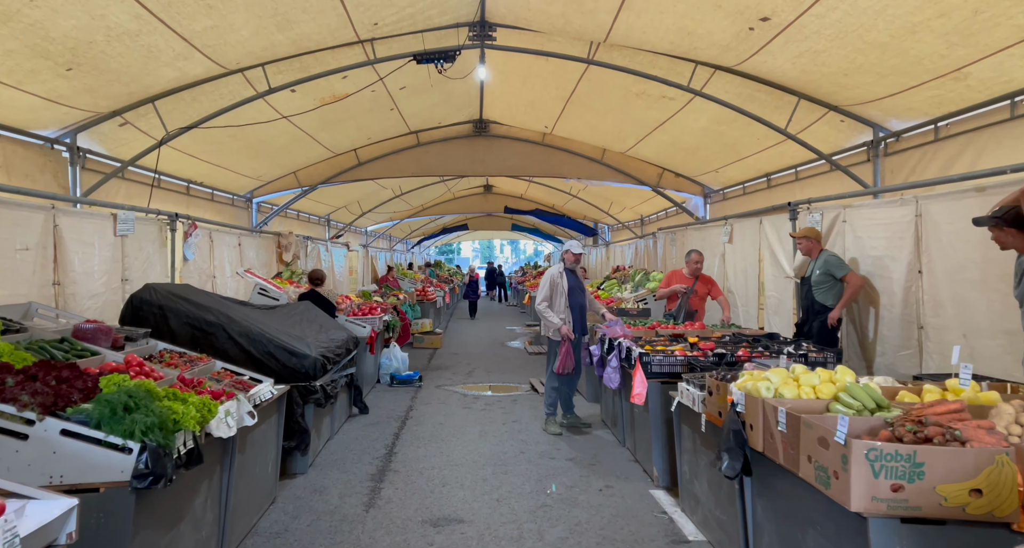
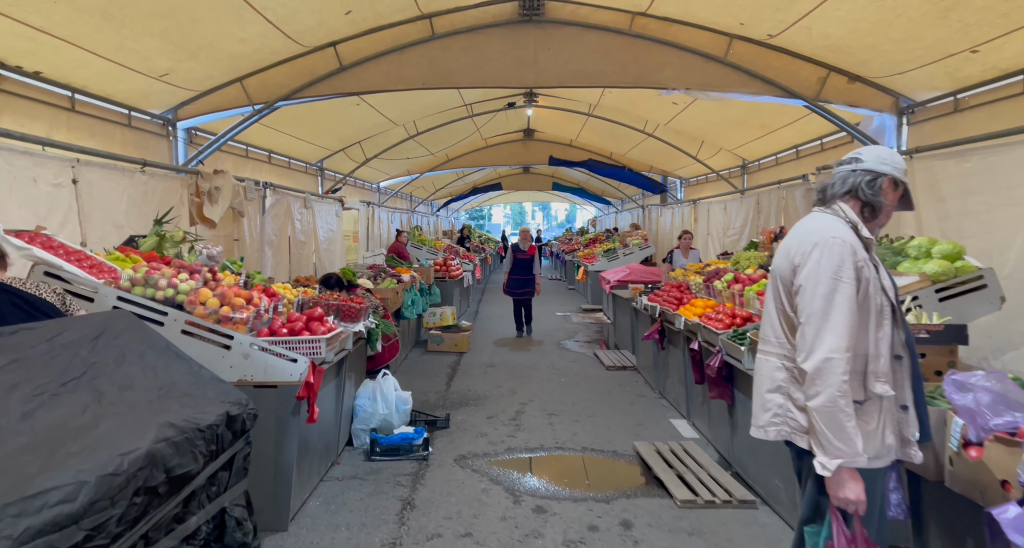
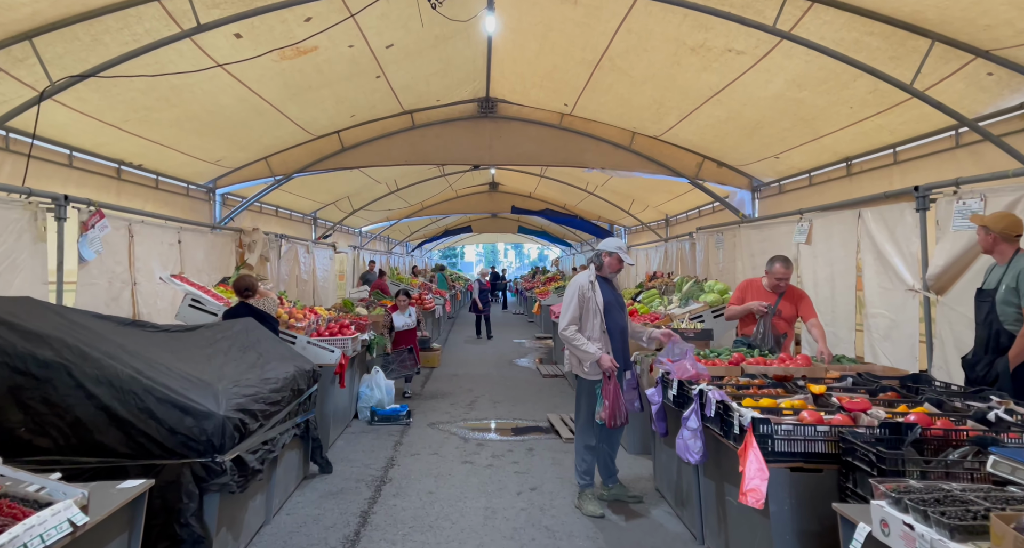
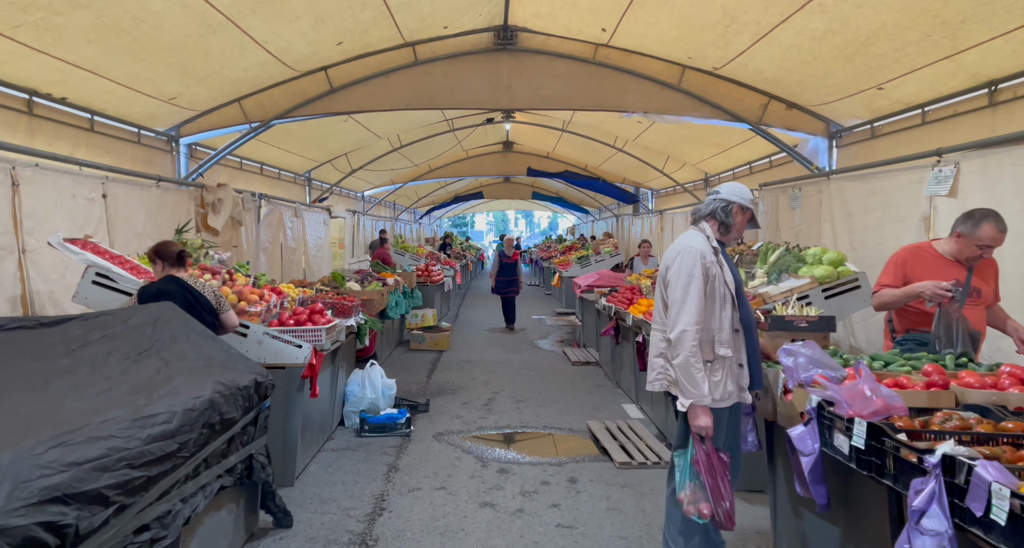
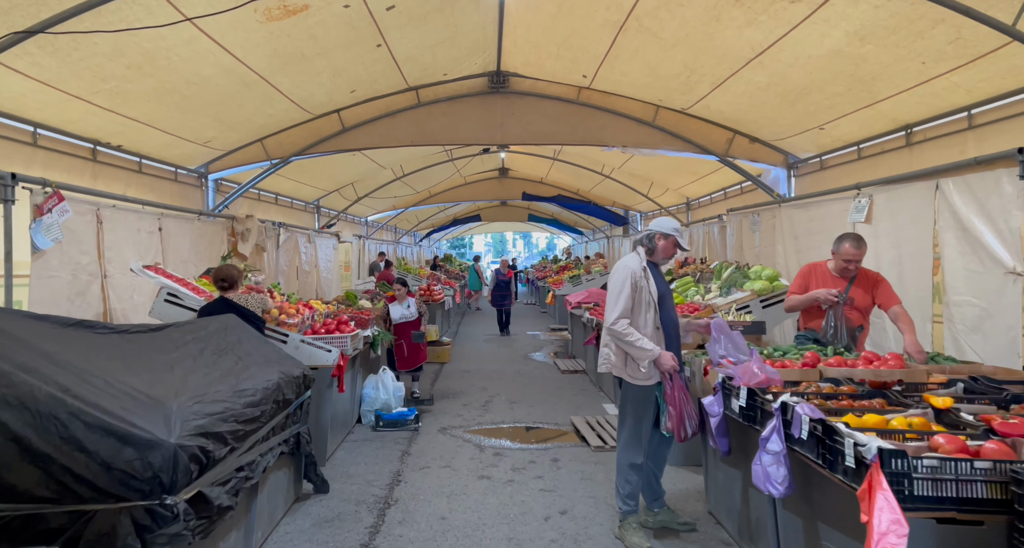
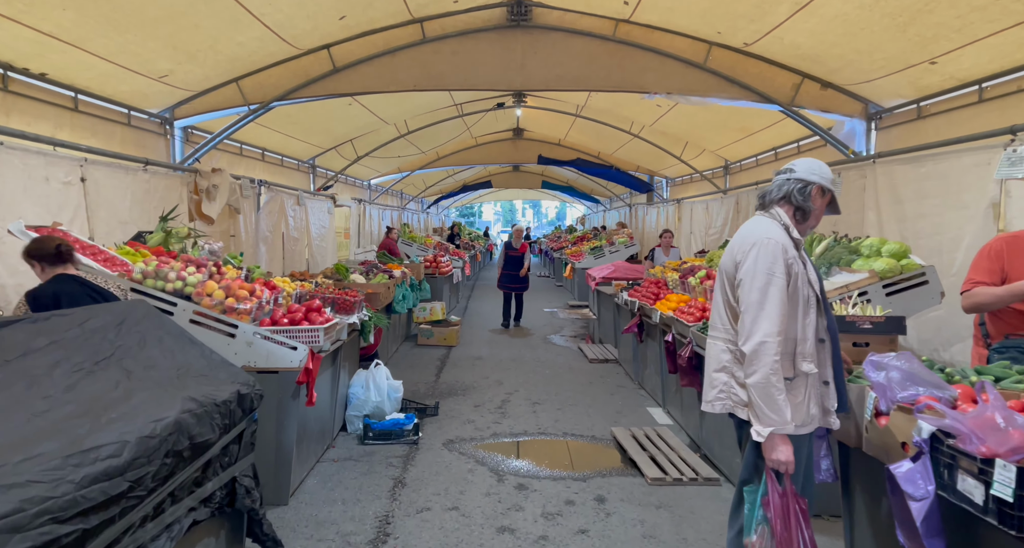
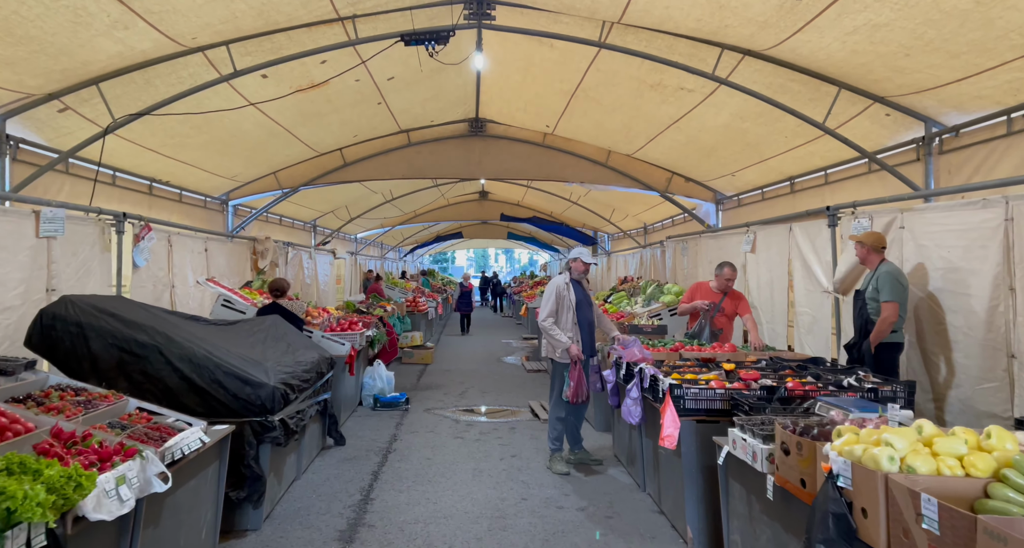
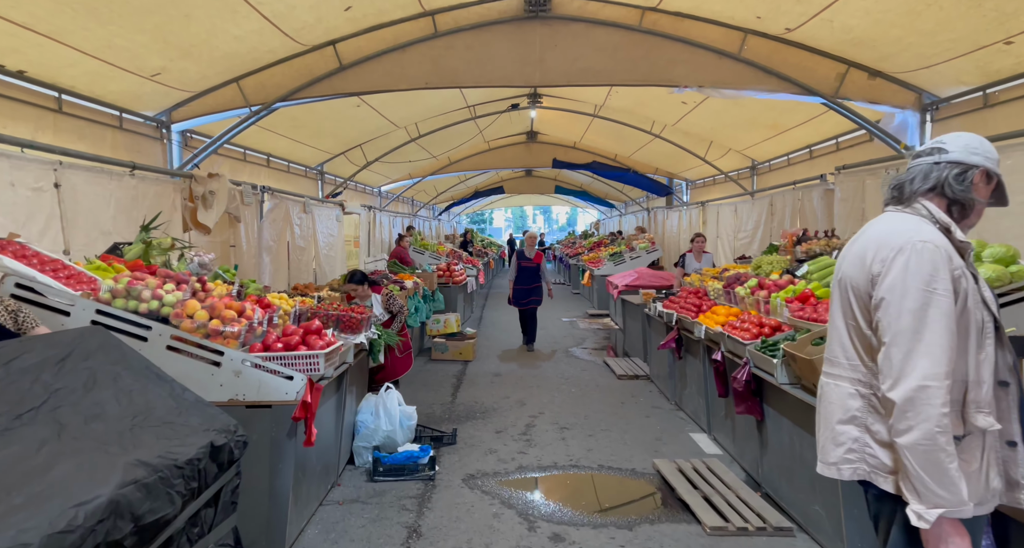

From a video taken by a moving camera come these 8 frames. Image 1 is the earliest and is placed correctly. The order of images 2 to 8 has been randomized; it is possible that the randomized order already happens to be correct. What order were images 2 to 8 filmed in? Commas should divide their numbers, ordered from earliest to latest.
7, 3, 5, 4, 6, 2, 8
